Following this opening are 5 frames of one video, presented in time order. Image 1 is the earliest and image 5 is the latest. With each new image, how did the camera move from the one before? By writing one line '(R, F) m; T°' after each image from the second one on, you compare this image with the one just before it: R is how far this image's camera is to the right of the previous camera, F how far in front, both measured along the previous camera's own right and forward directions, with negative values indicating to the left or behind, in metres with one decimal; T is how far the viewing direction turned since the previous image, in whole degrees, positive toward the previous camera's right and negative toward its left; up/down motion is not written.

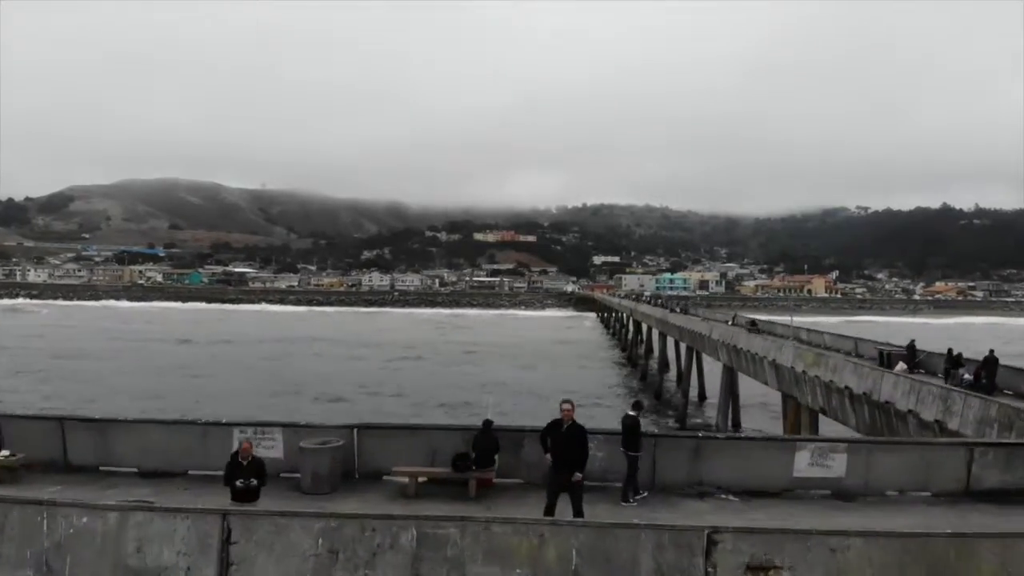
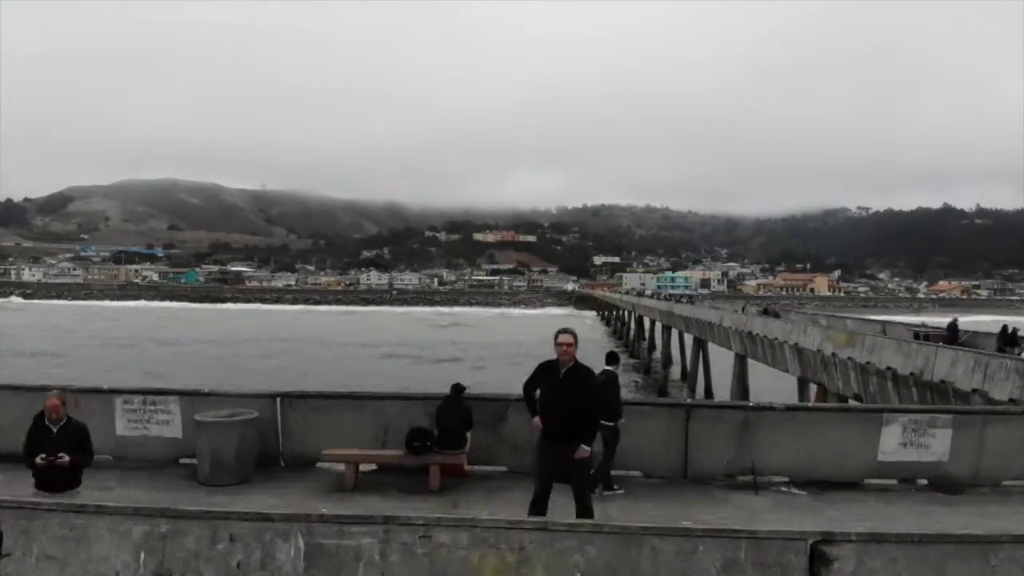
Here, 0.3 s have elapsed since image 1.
(+0.2, +2.5) m; 0°
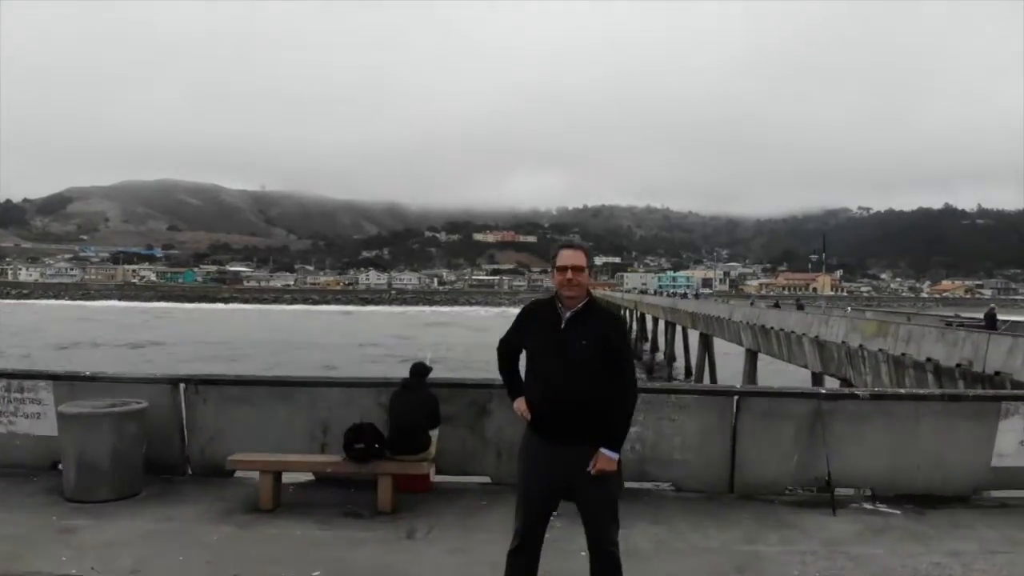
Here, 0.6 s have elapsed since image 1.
(+0.1, +1.8) m; 0°
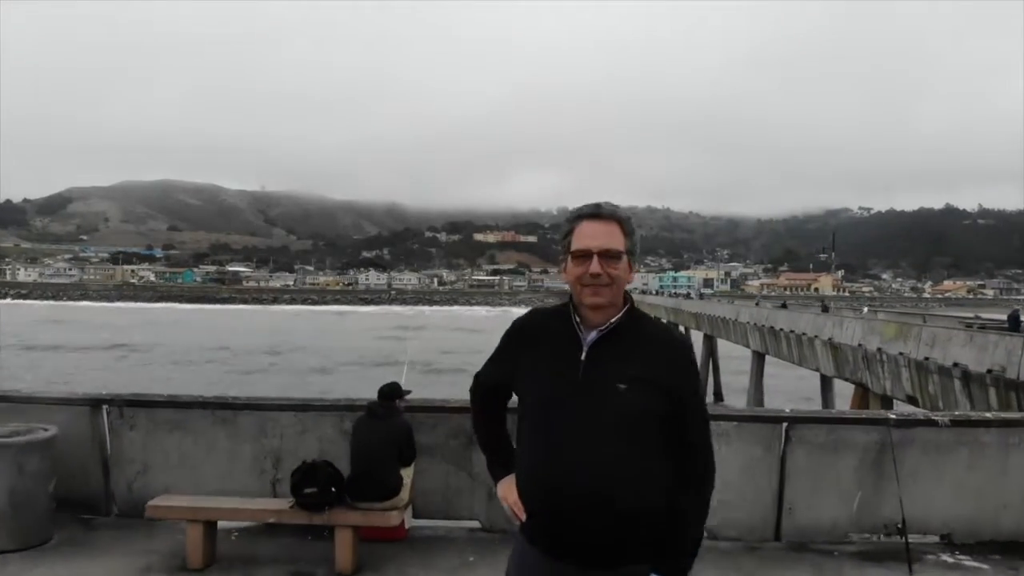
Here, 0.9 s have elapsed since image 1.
(0.0, +1.0) m; 0°
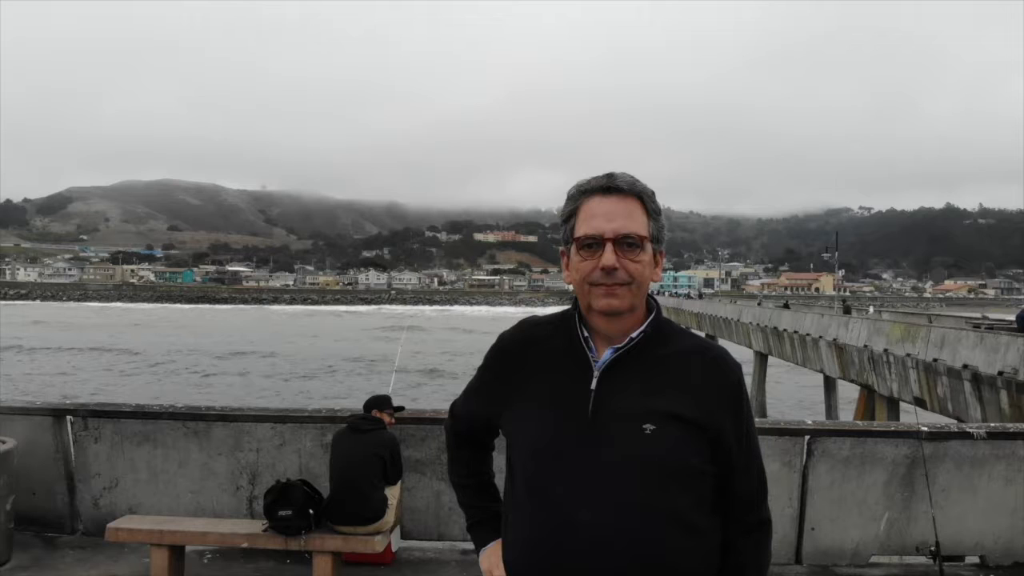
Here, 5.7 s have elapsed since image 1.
(0.0, +0.3) m; 0°
